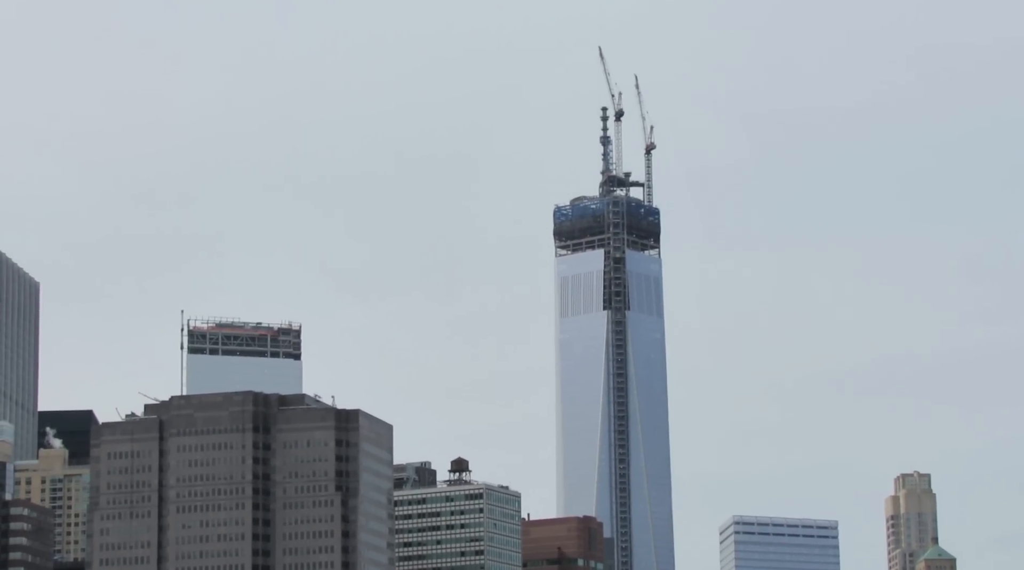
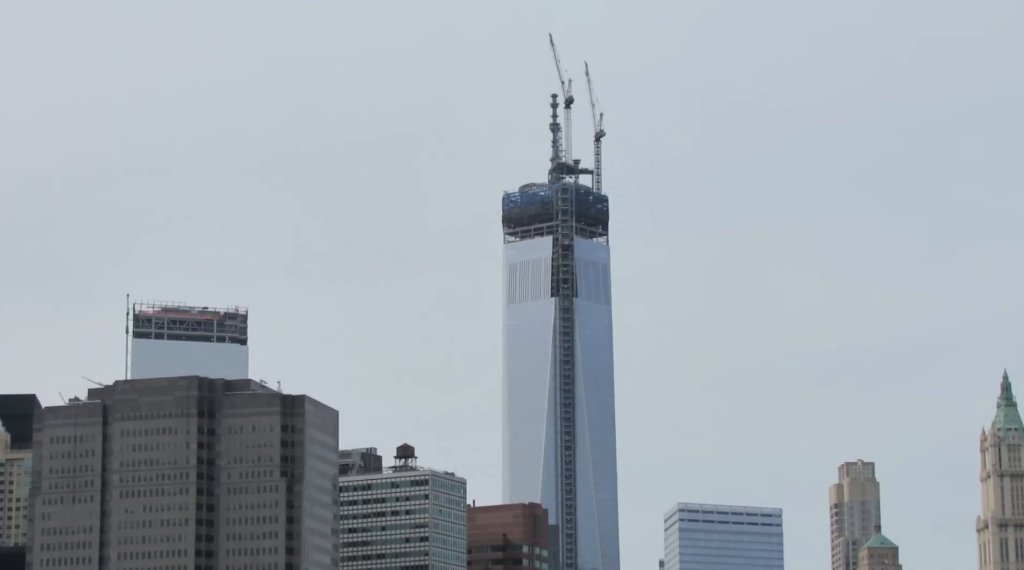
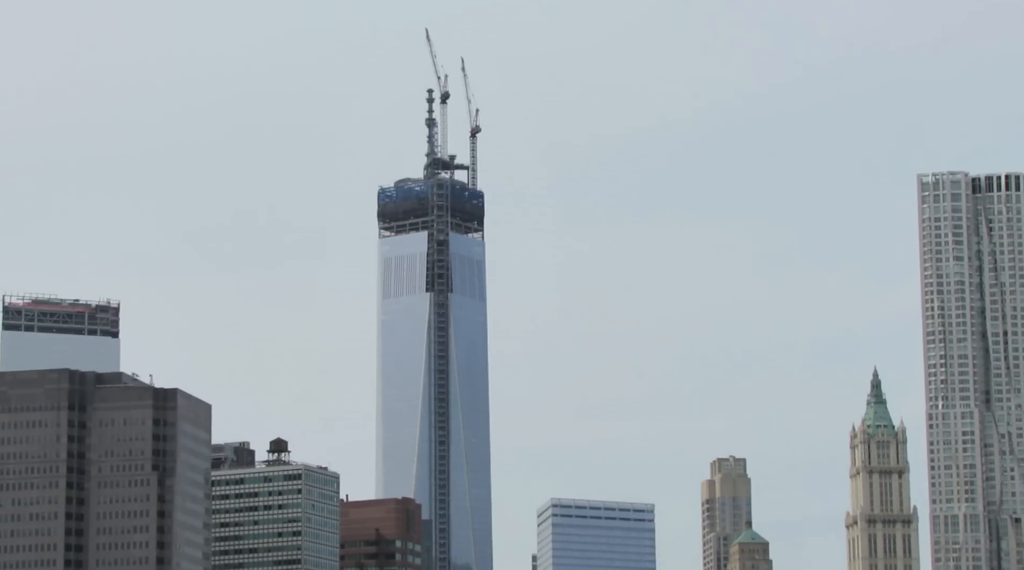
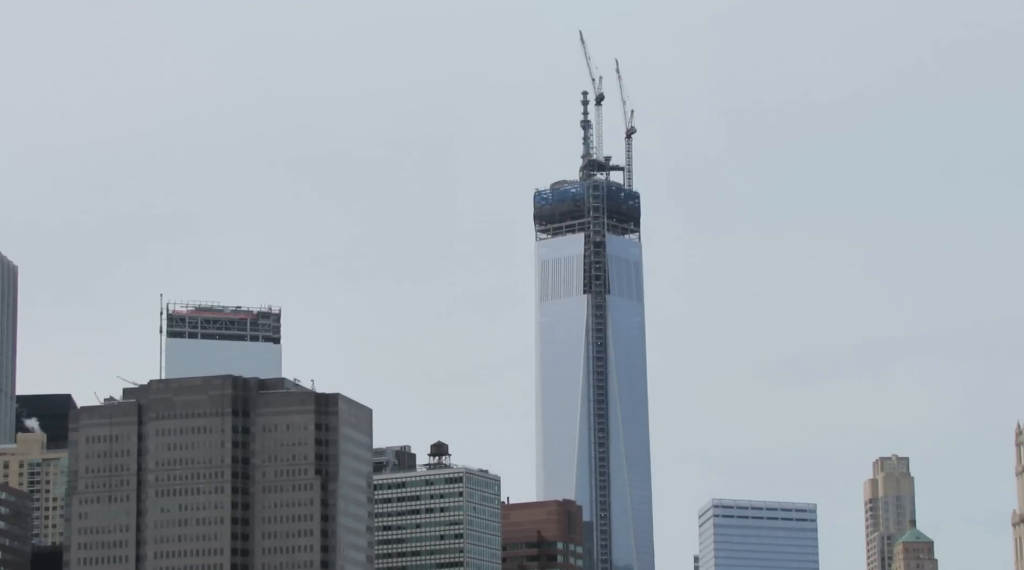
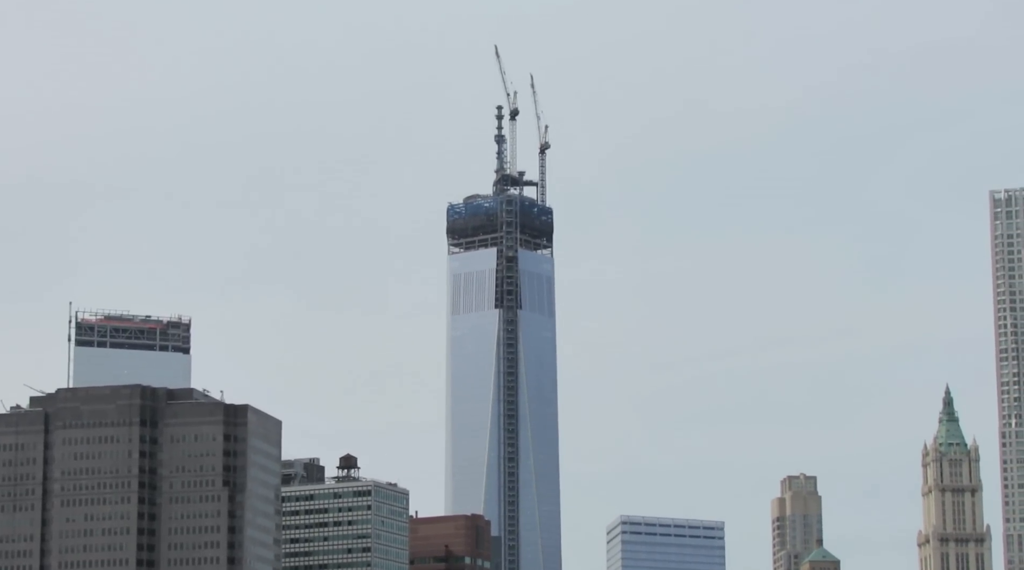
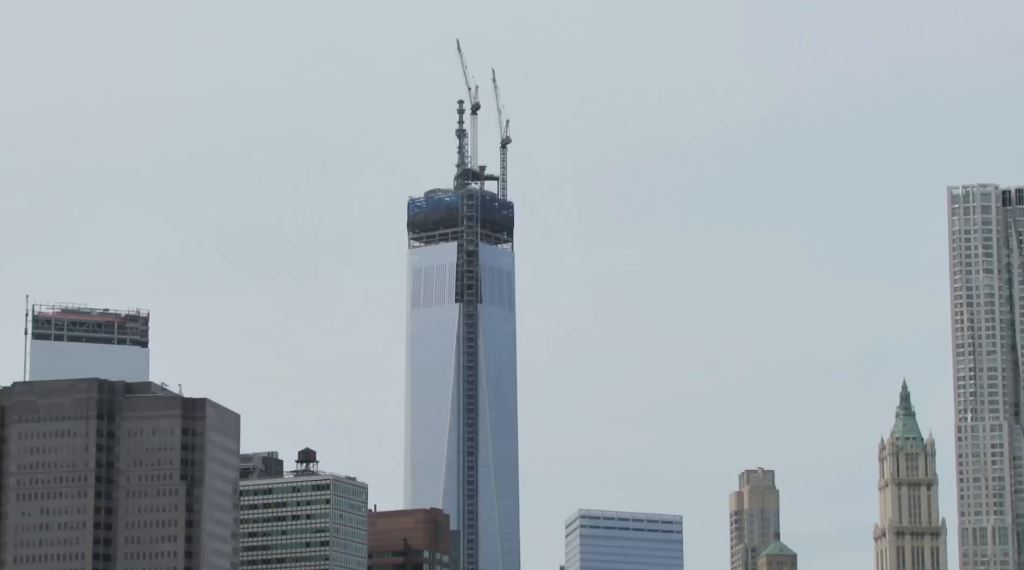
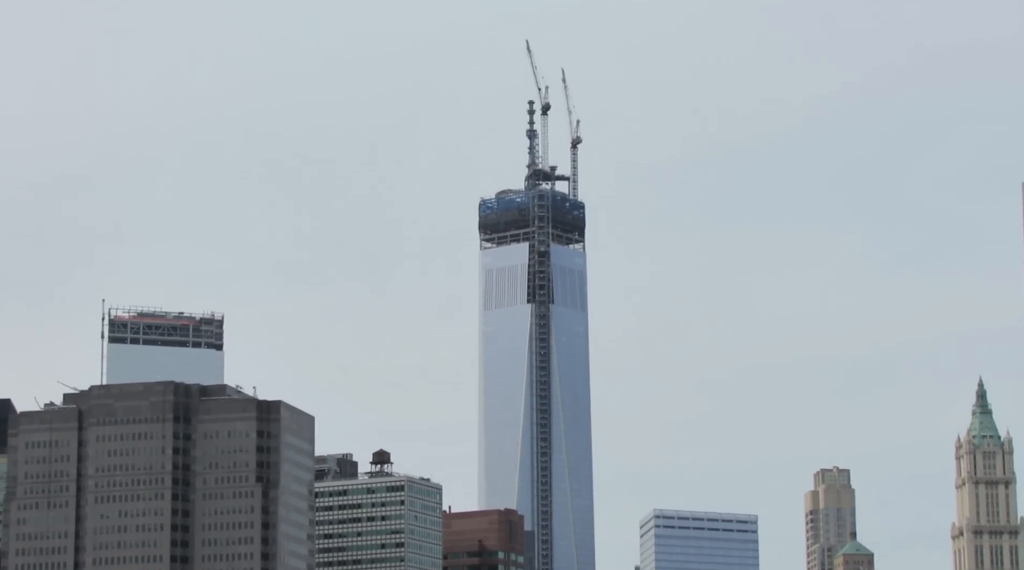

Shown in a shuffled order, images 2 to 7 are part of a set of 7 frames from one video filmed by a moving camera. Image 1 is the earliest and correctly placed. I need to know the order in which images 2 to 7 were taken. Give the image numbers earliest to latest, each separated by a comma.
4, 2, 7, 5, 6, 3
